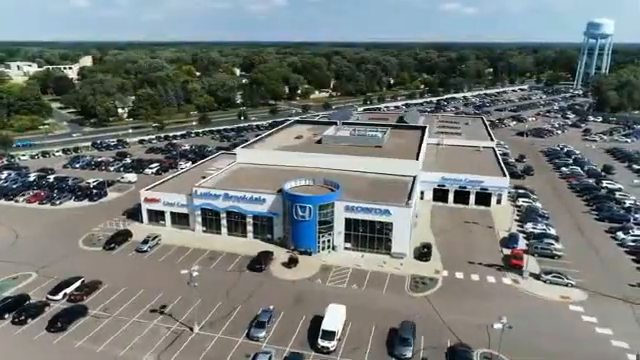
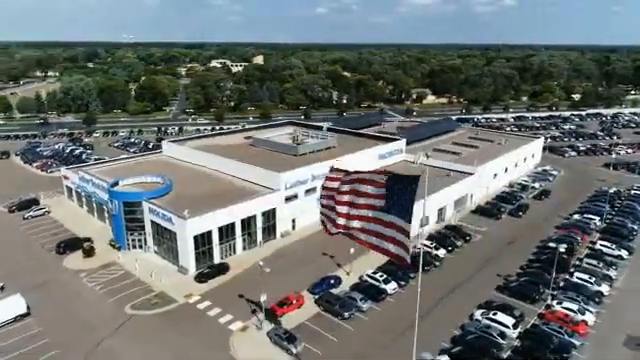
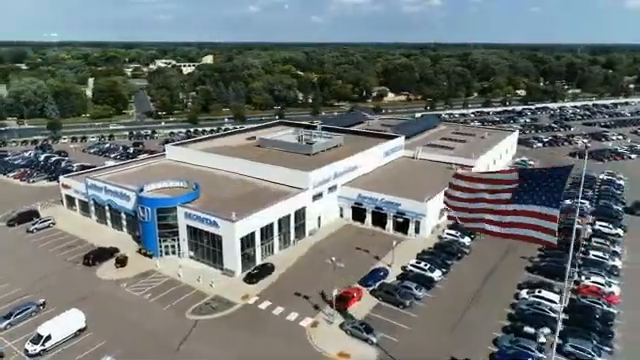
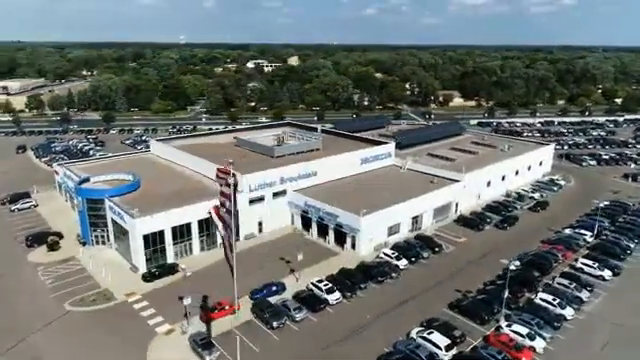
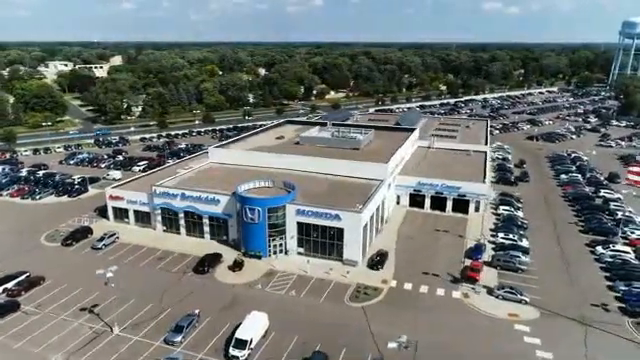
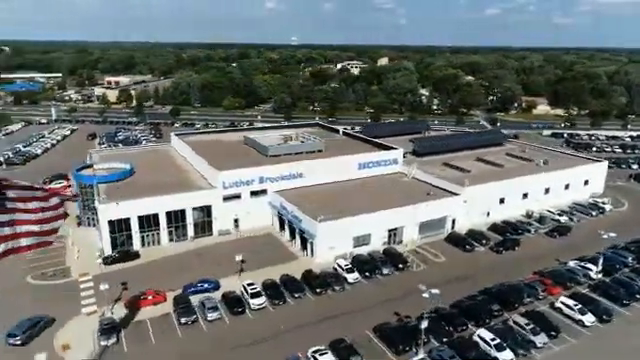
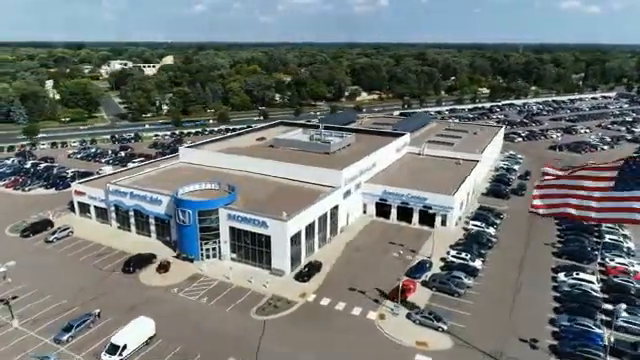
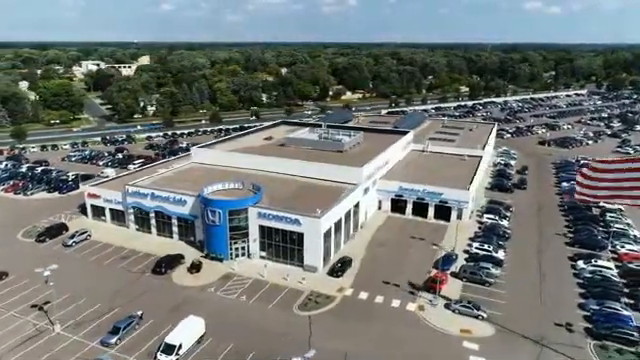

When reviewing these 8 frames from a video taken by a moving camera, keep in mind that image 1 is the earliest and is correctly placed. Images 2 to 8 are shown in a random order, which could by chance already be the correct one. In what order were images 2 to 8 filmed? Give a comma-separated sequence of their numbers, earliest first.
5, 8, 7, 3, 2, 4, 6
